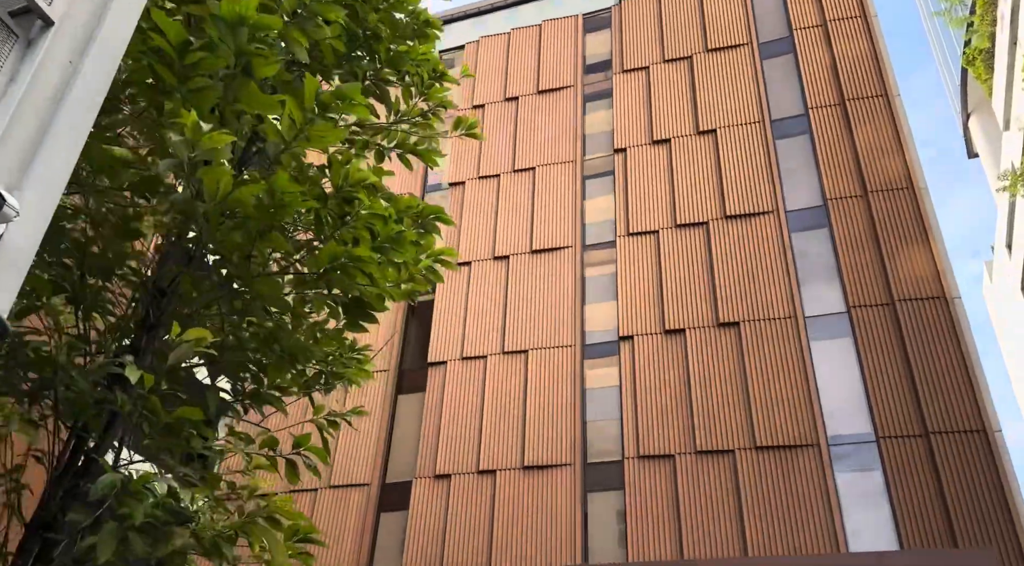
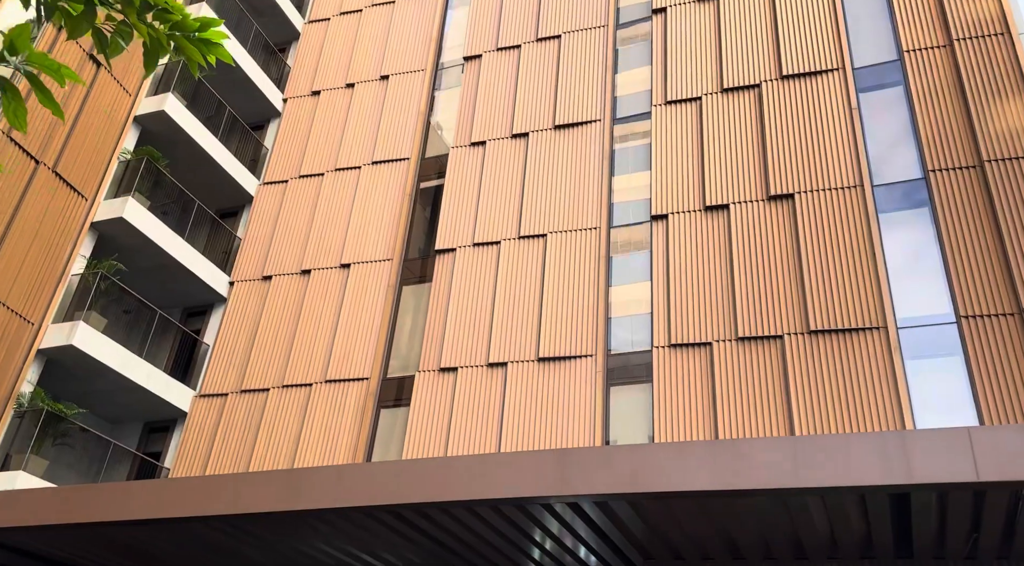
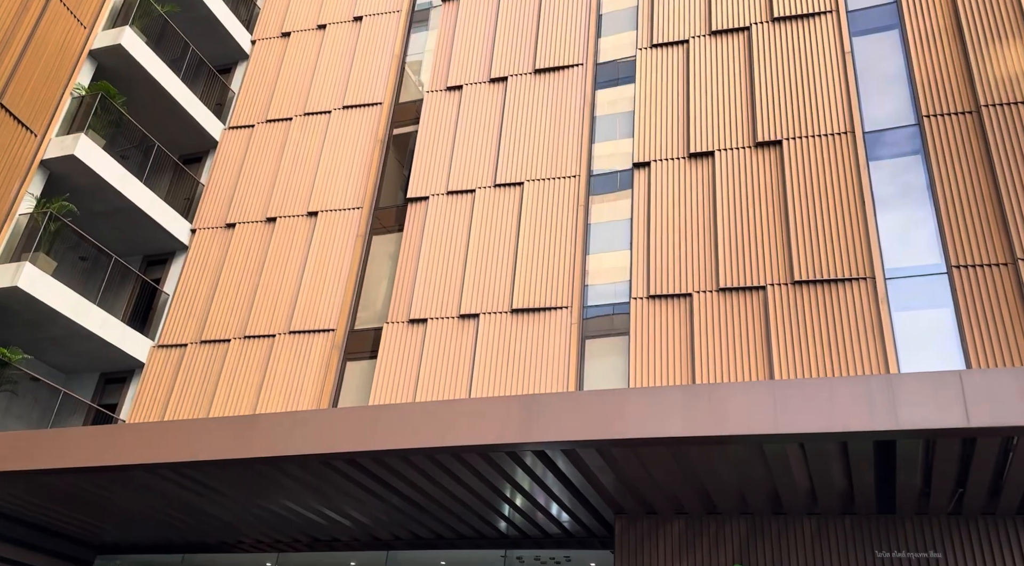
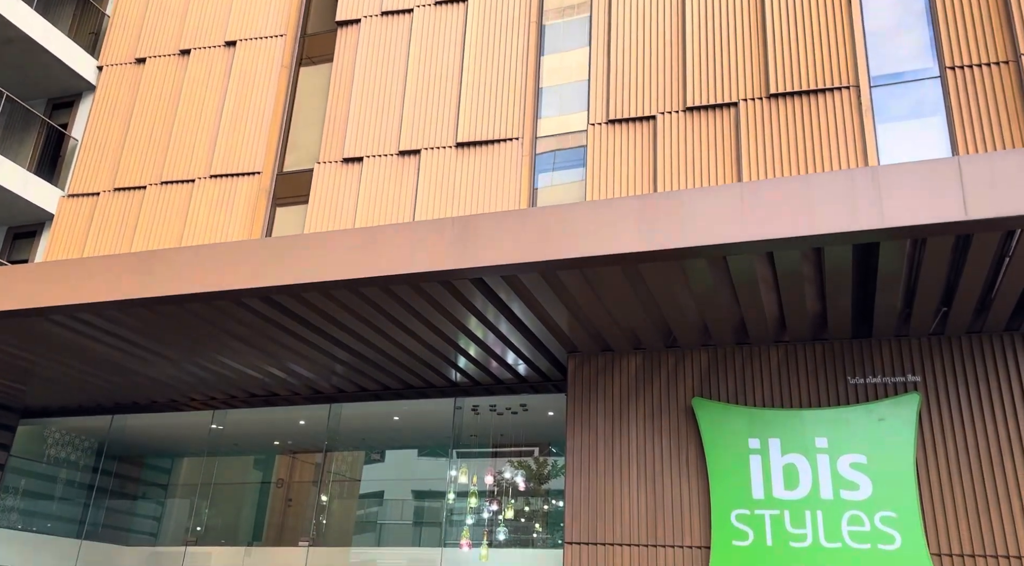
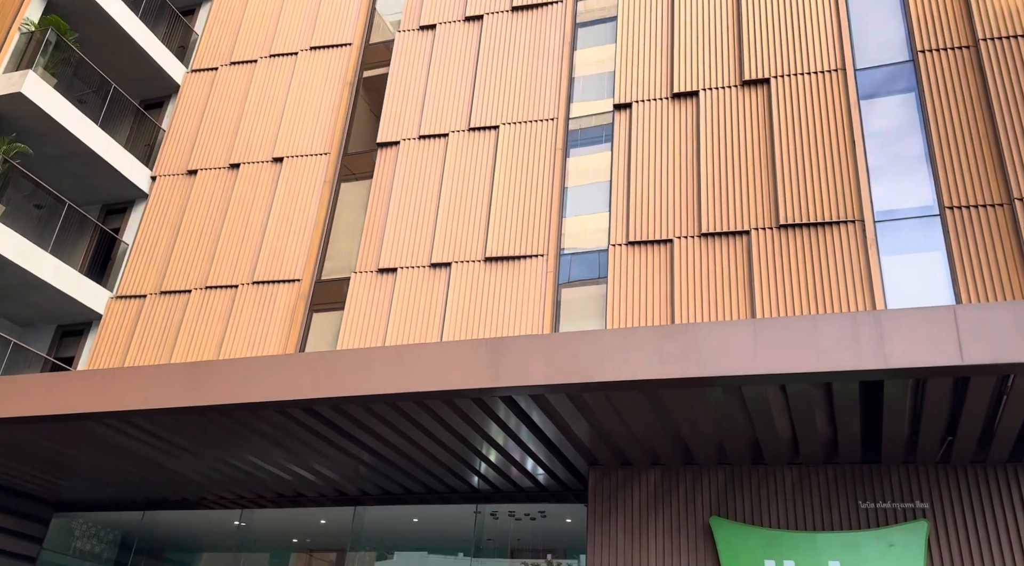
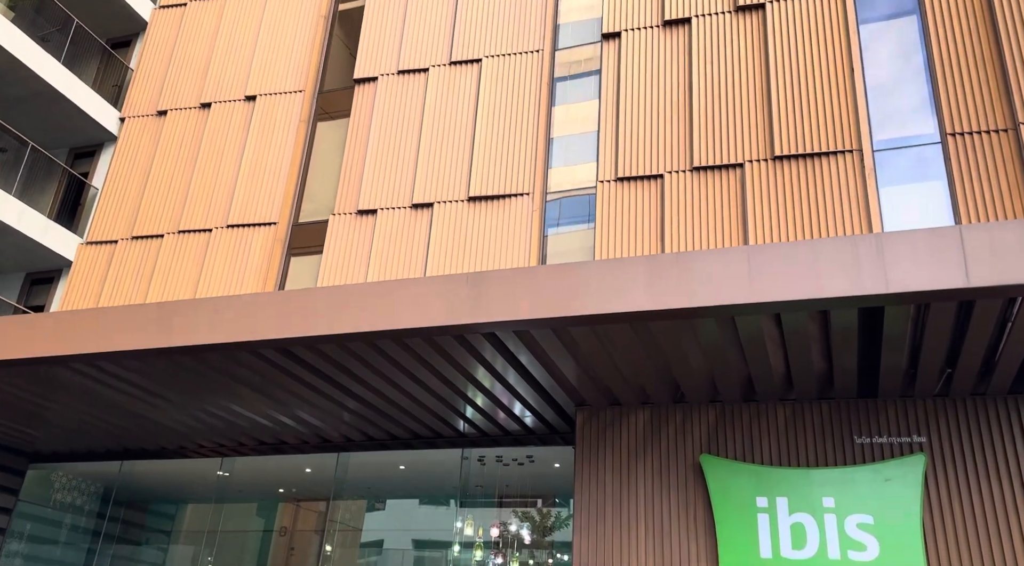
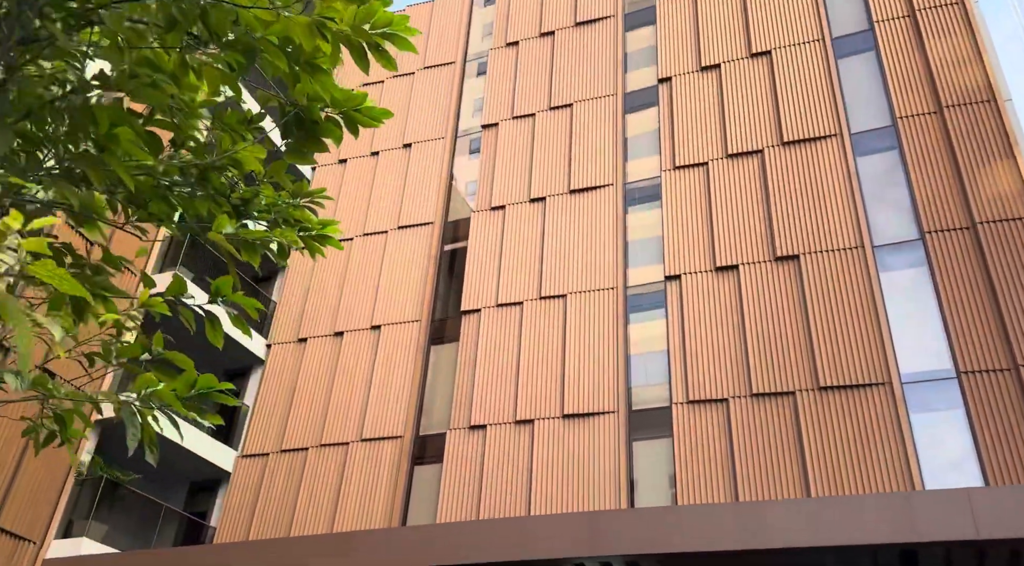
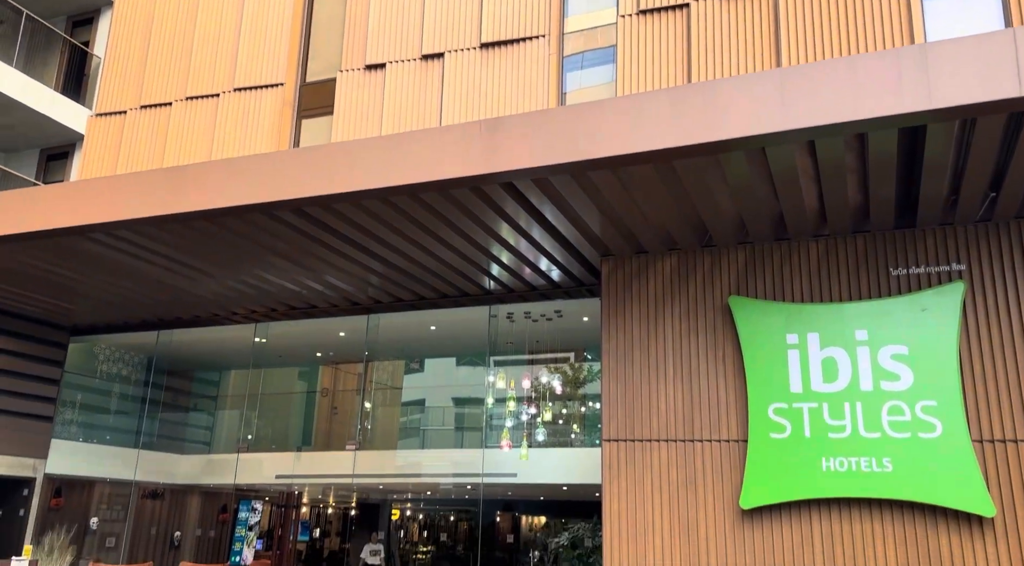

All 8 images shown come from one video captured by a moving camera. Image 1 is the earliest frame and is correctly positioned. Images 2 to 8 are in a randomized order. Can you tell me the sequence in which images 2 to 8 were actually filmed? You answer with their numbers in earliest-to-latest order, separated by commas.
7, 2, 3, 5, 6, 4, 8
